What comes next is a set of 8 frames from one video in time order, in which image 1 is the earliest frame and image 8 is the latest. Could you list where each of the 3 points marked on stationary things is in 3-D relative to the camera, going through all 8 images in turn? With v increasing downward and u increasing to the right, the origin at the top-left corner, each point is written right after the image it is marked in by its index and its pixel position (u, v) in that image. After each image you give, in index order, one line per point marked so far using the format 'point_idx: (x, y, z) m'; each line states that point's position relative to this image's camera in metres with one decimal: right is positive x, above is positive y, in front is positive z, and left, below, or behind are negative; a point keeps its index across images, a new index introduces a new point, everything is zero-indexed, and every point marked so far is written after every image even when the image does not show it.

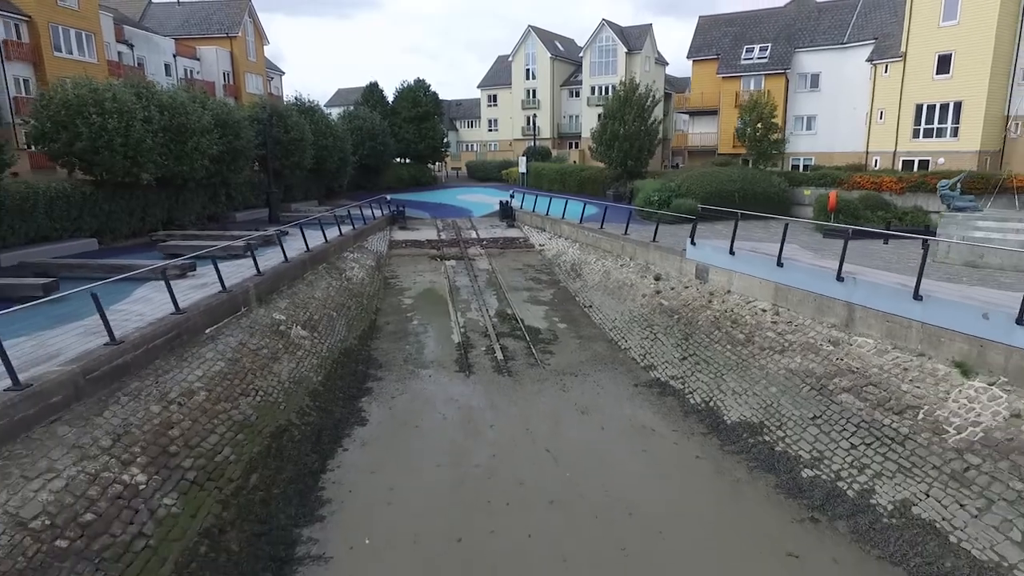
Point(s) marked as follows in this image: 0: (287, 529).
0: (-2.6, -2.8, +7.4) m
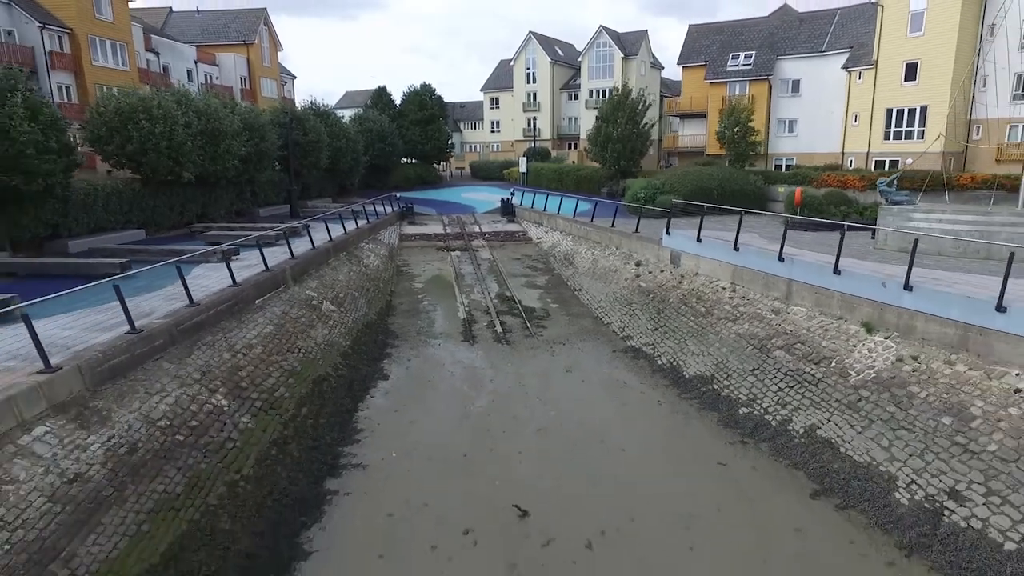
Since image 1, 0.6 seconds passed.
0: (-2.7, -2.3, +9.5) m
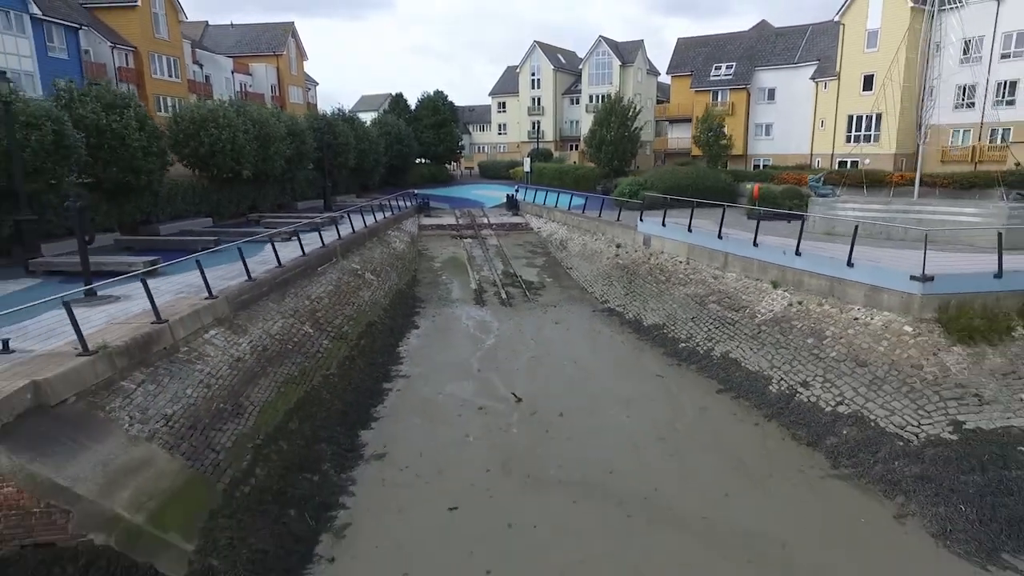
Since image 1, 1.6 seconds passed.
0: (-2.7, -1.6, +13.4) m
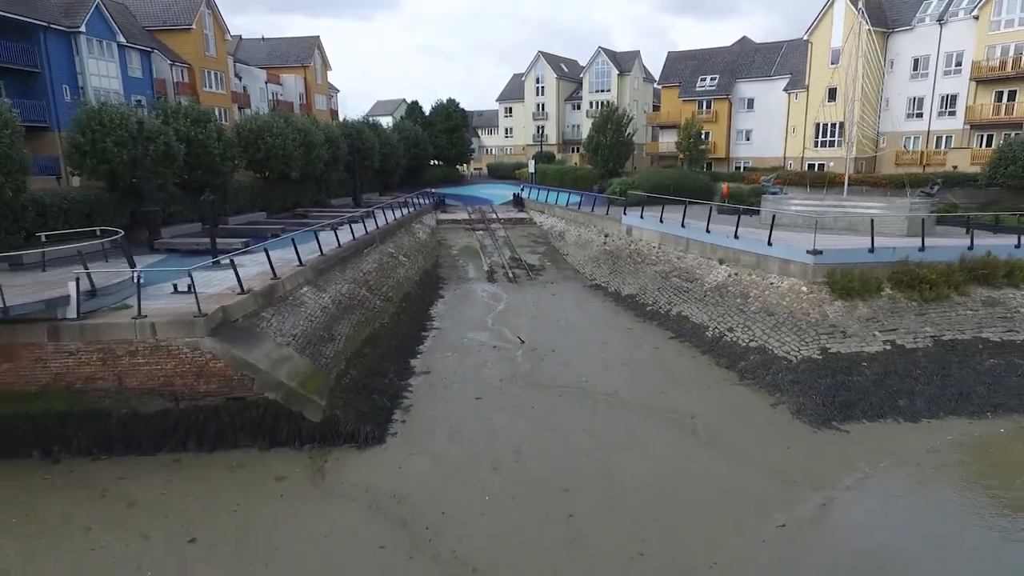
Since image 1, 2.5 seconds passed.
0: (-2.5, -0.9, +17.6) m
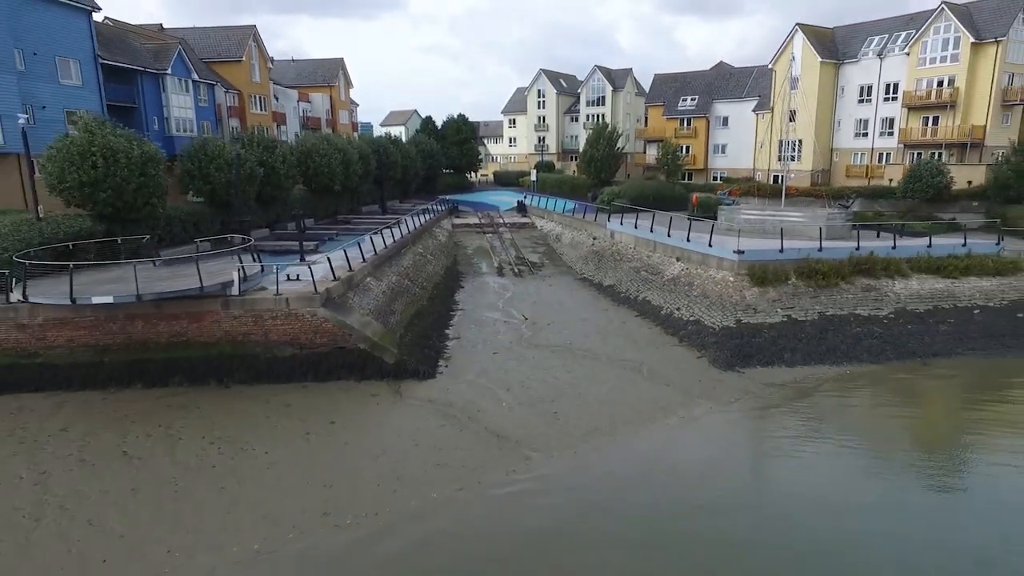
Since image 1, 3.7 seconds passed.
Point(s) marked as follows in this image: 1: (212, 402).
0: (-2.3, -0.6, +23.1) m
1: (-6.9, -2.6, +14.6) m
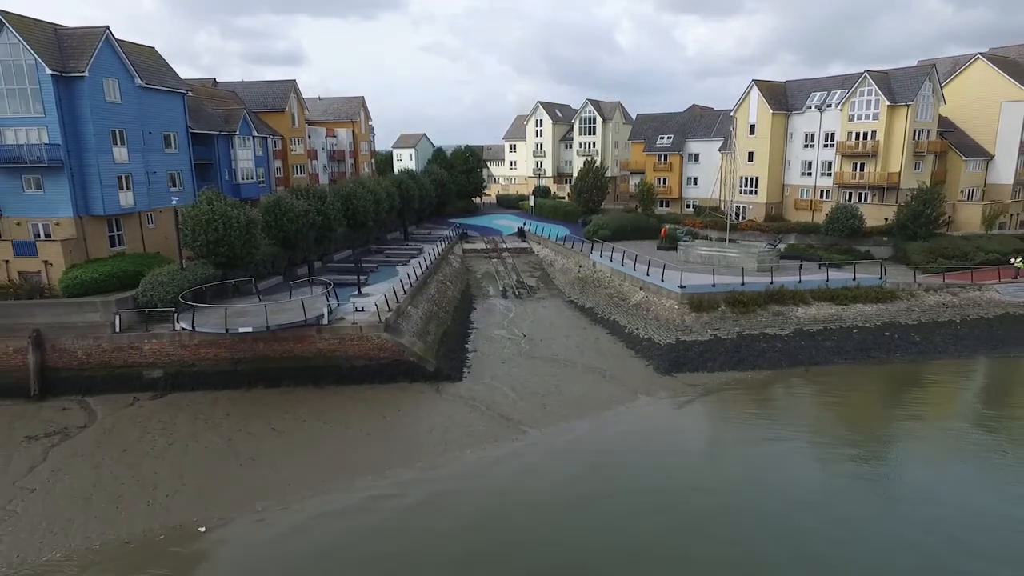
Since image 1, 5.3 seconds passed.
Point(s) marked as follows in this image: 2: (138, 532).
0: (-2.2, -1.7, +30.4) m
1: (-6.8, -3.7, +21.8) m
2: (-8.6, -5.6, +14.6) m
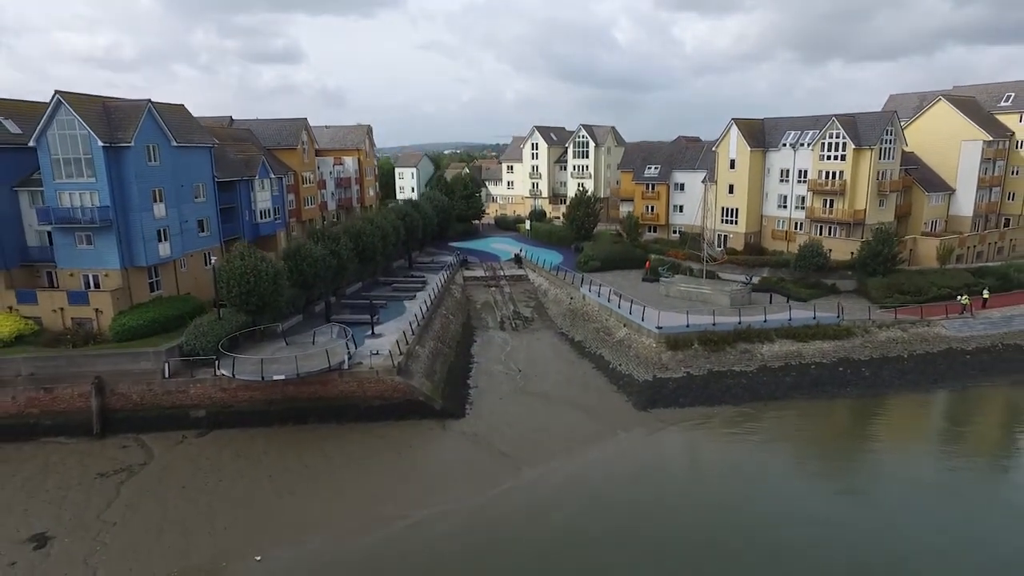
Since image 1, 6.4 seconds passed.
0: (-2.4, -3.7, +33.8) m
1: (-6.9, -5.8, +25.3) m
2: (-8.7, -7.7, +18.0) m
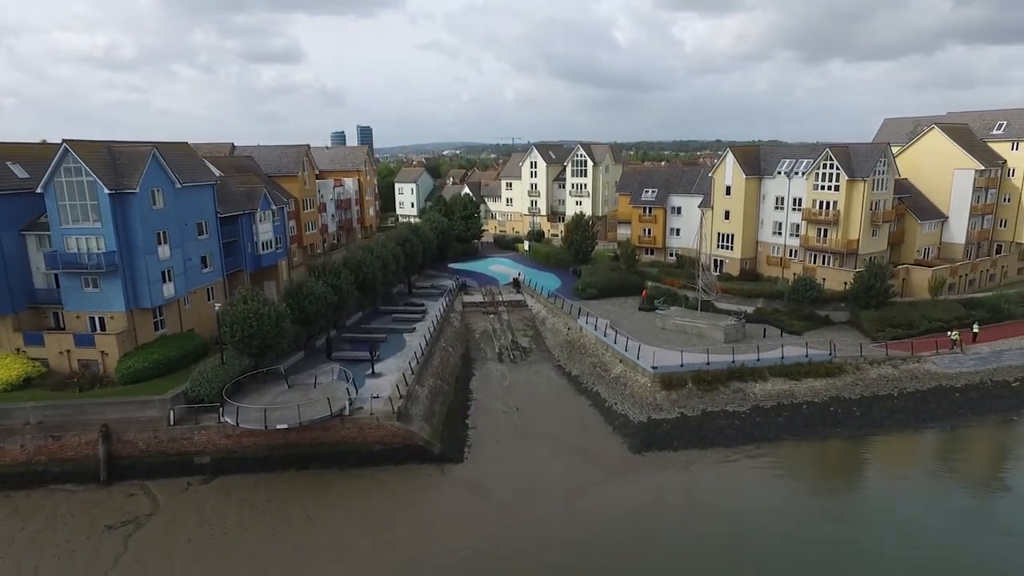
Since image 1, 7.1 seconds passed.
0: (-2.5, -5.7, +34.5) m
1: (-7.0, -7.8, +25.9) m
2: (-8.8, -9.7, +18.7) m
